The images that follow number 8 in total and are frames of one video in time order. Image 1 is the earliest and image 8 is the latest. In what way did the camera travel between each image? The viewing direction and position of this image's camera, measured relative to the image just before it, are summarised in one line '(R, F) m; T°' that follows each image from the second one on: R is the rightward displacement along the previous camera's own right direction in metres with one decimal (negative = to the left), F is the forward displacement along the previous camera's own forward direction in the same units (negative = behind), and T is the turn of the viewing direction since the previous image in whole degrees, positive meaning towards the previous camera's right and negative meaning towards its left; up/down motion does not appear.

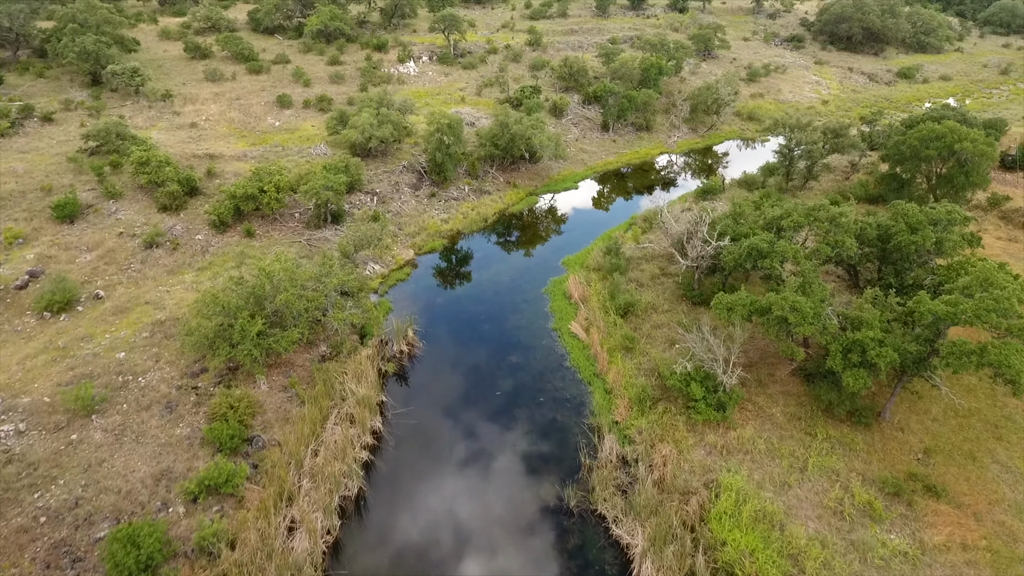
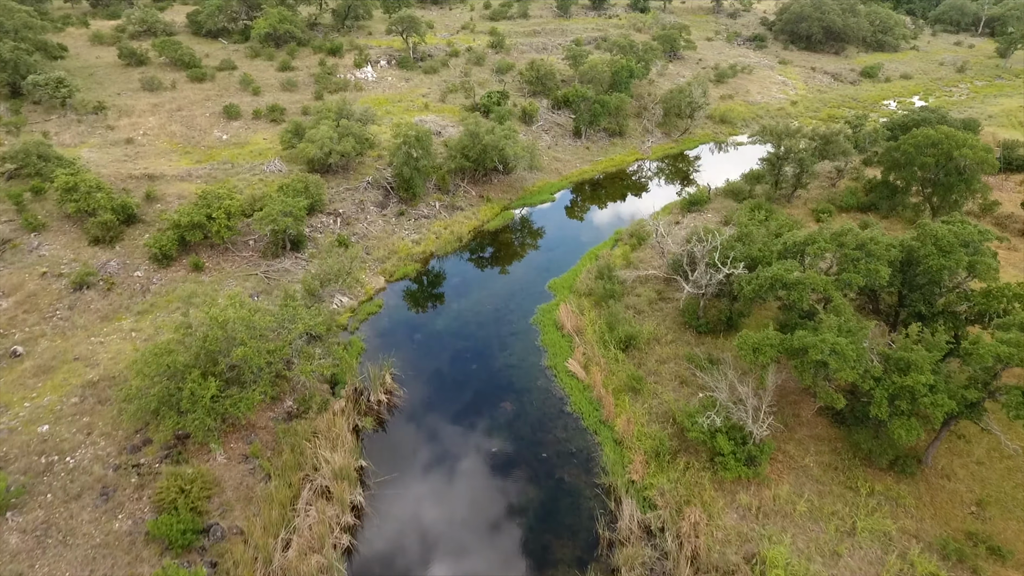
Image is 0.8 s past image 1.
(-1.0, +2.6) m; +4°
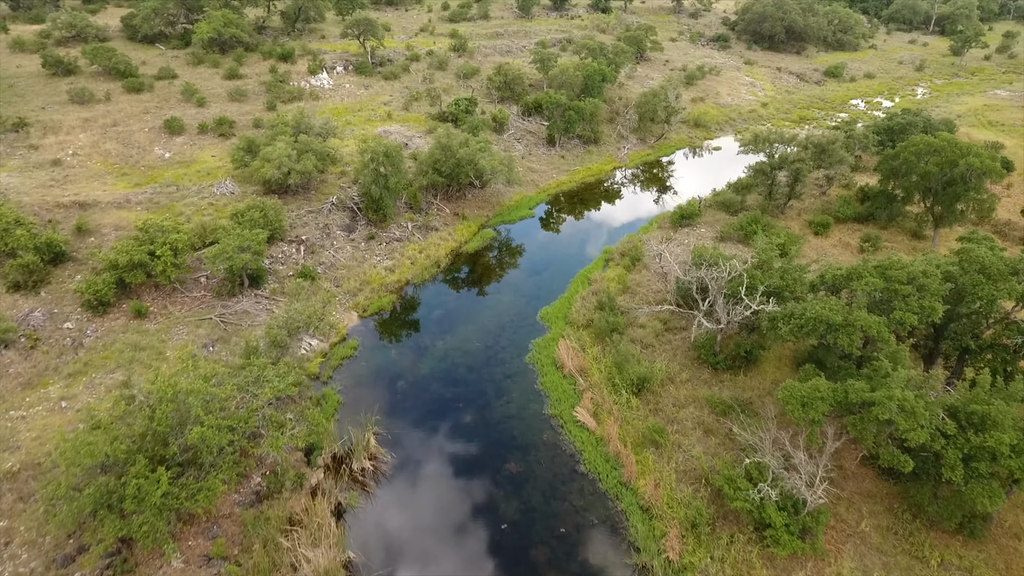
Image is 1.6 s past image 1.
(-1.2, +2.6) m; +4°
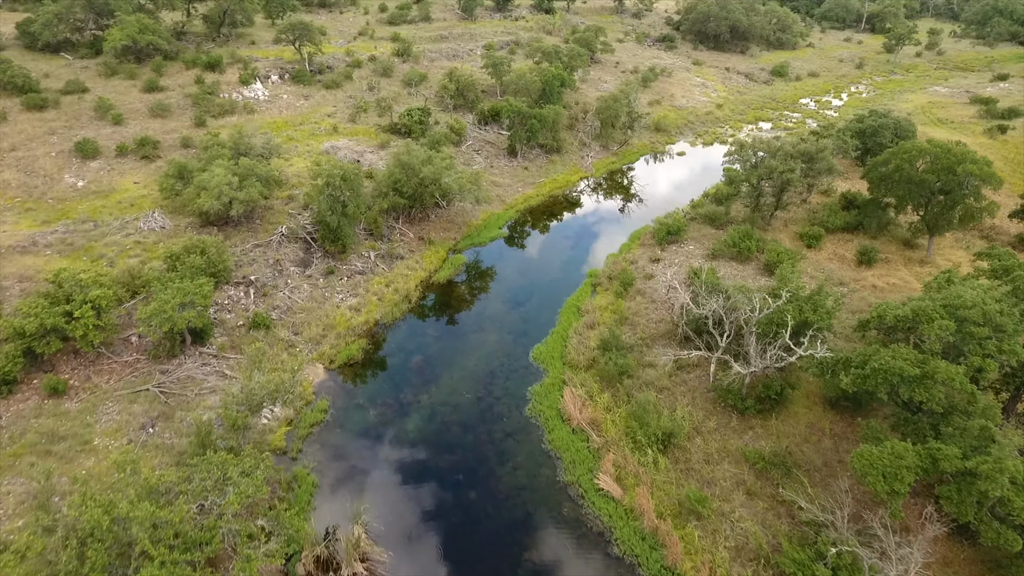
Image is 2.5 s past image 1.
(-1.7, +2.9) m; +5°
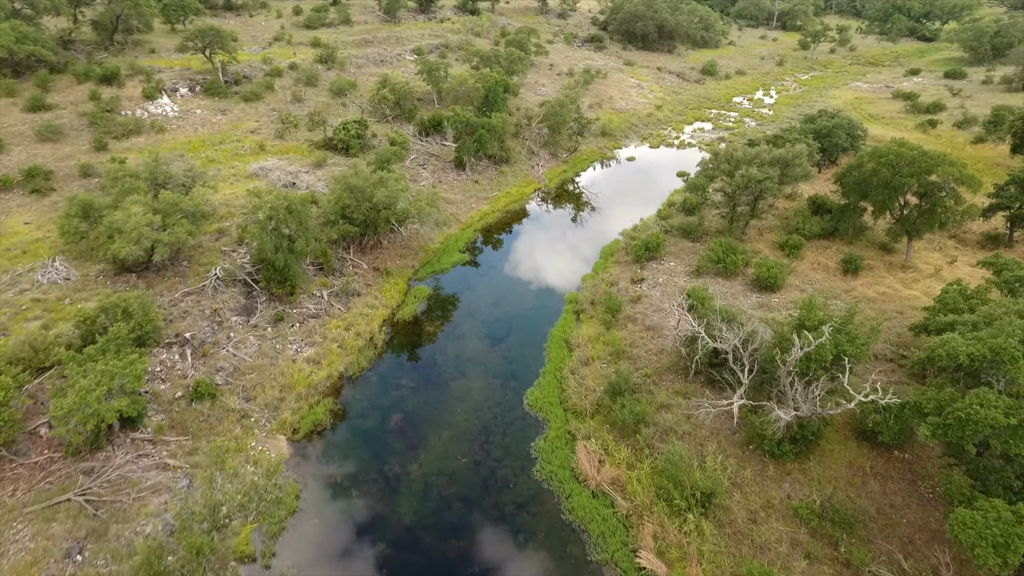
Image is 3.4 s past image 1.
(-2.0, +2.8) m; +7°
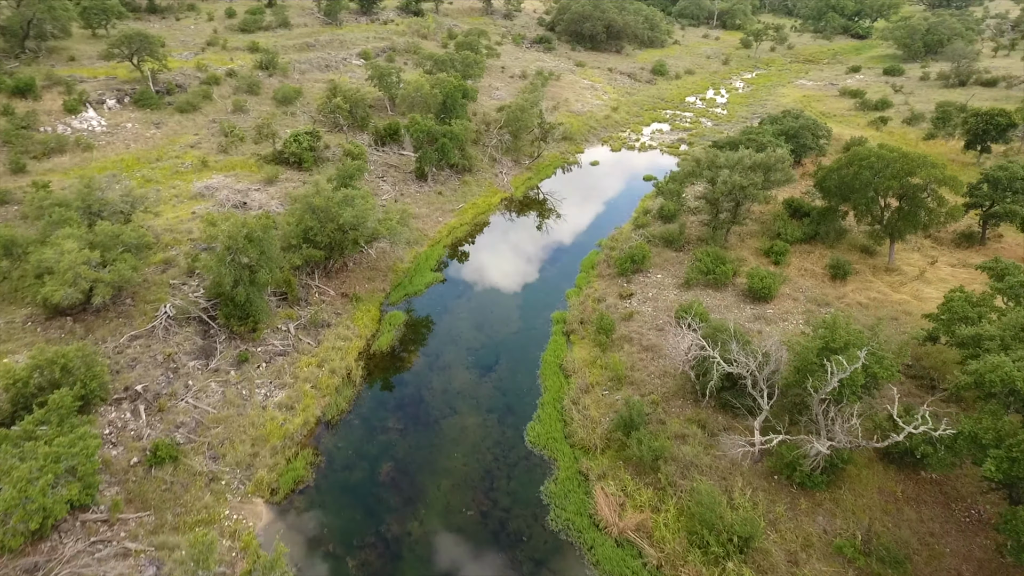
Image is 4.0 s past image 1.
(-1.5, +1.7) m; +5°
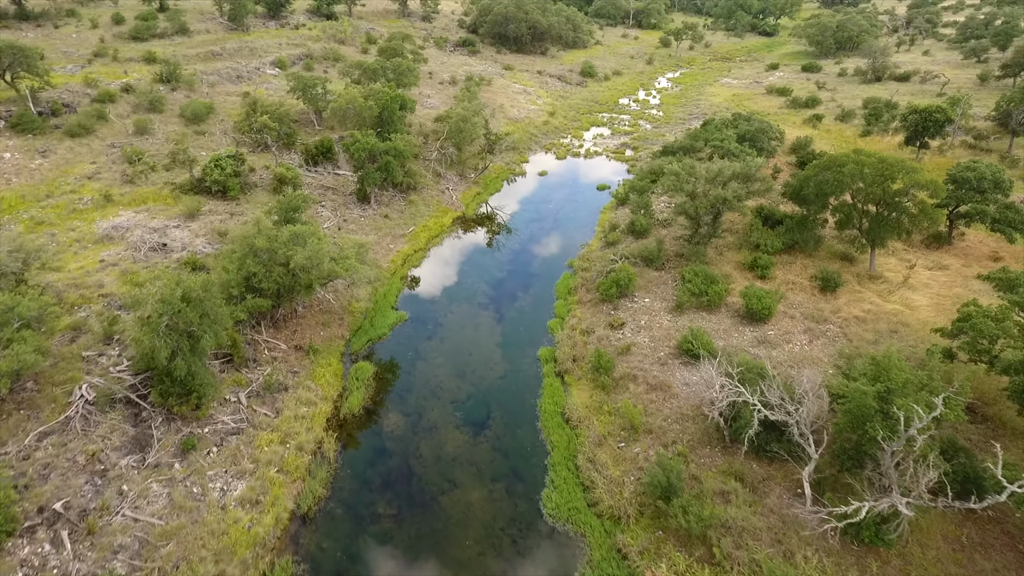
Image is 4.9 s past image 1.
(-2.1, +2.7) m; +7°
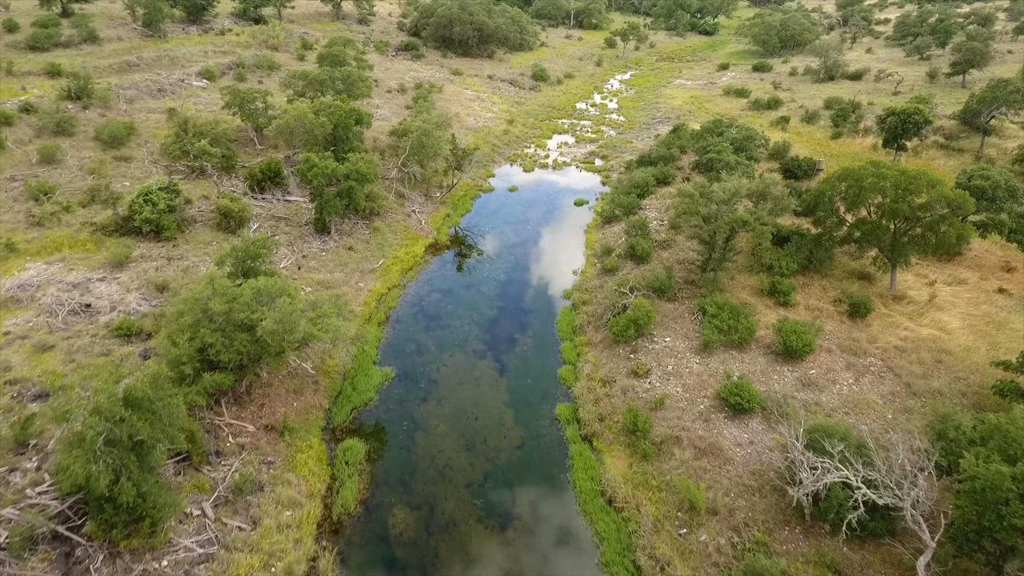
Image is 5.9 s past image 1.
(-2.2, +3.4) m; +6°
